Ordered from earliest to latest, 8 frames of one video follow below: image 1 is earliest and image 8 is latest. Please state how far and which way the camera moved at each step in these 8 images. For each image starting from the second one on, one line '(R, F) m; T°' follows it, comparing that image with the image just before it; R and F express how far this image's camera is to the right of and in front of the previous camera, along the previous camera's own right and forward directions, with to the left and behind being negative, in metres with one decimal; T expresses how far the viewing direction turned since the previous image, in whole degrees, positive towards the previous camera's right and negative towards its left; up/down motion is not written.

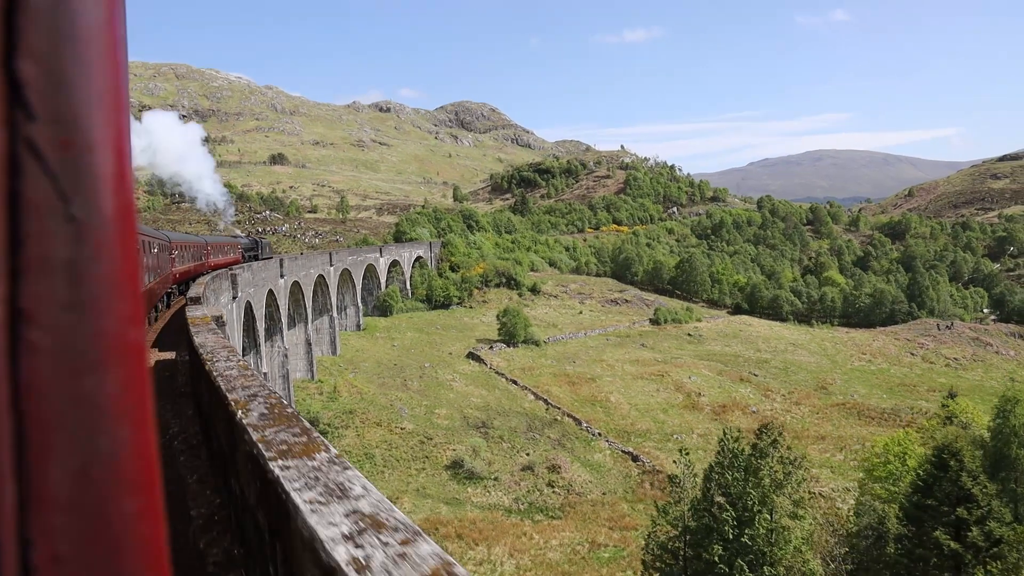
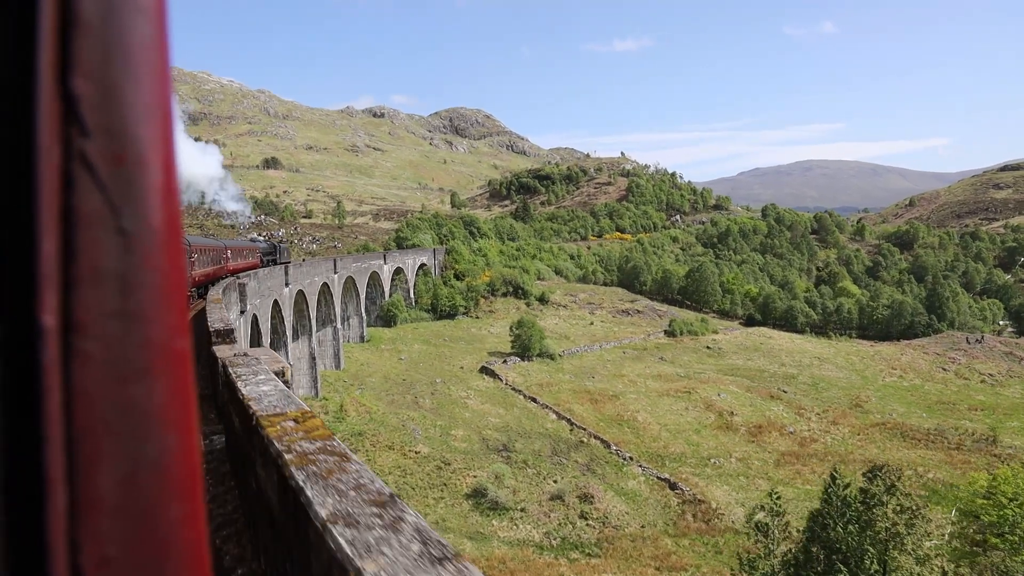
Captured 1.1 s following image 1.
(-1.3, +1.8) m; +1°
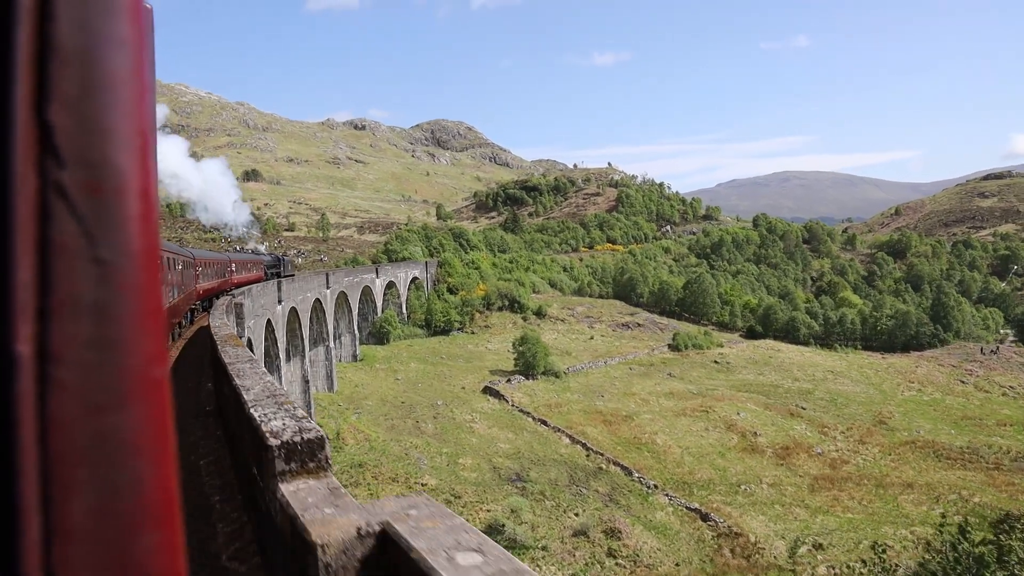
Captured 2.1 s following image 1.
(-1.1, +1.7) m; +2°
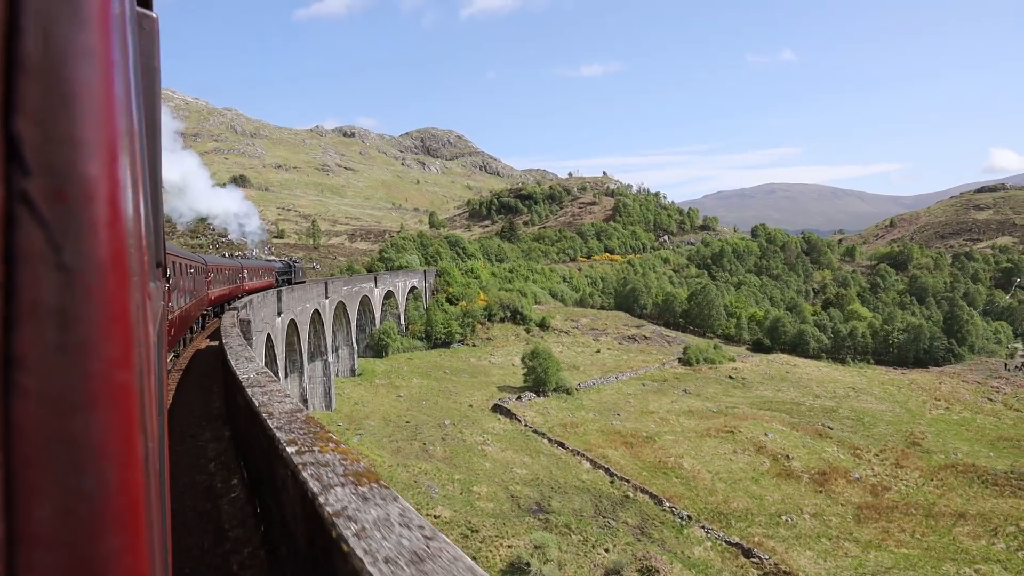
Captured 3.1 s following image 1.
(-1.1, +1.8) m; +1°
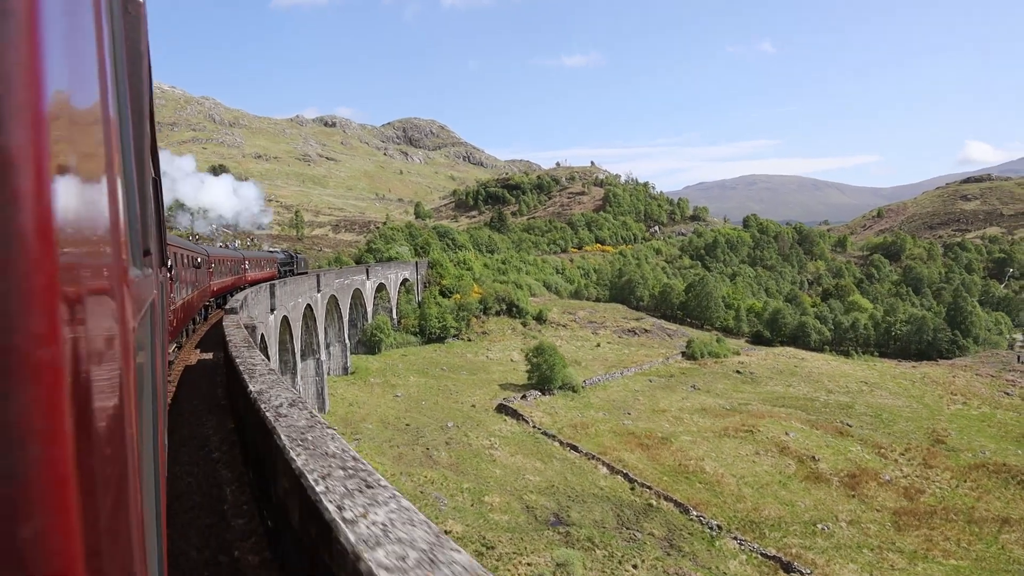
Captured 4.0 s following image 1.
(-1.0, +1.7) m; +2°
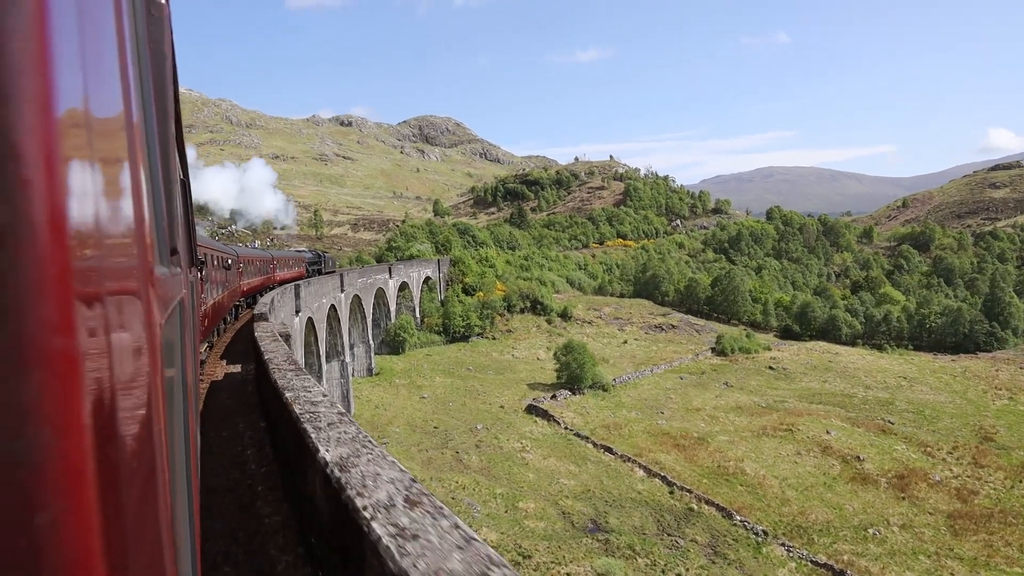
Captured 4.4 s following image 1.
(-0.5, +0.5) m; -2°
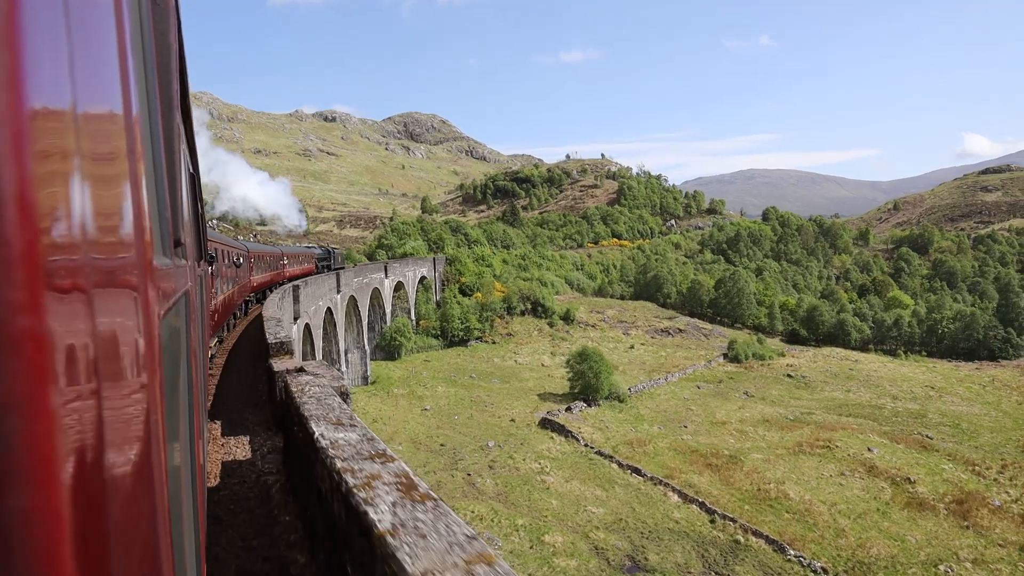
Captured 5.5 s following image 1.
(-1.2, +2.2) m; +2°
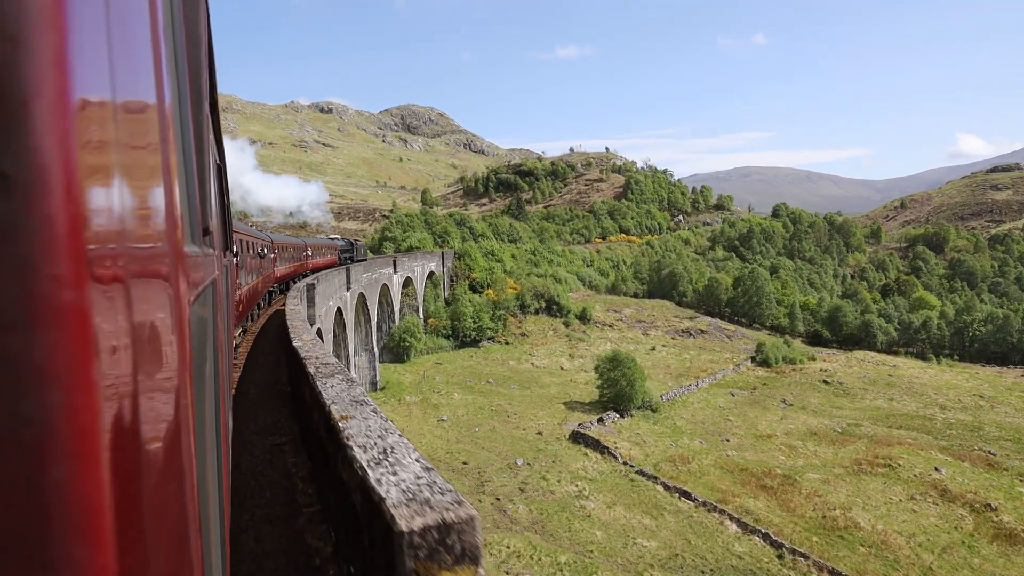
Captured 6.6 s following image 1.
(-1.2, +2.2) m; +1°
